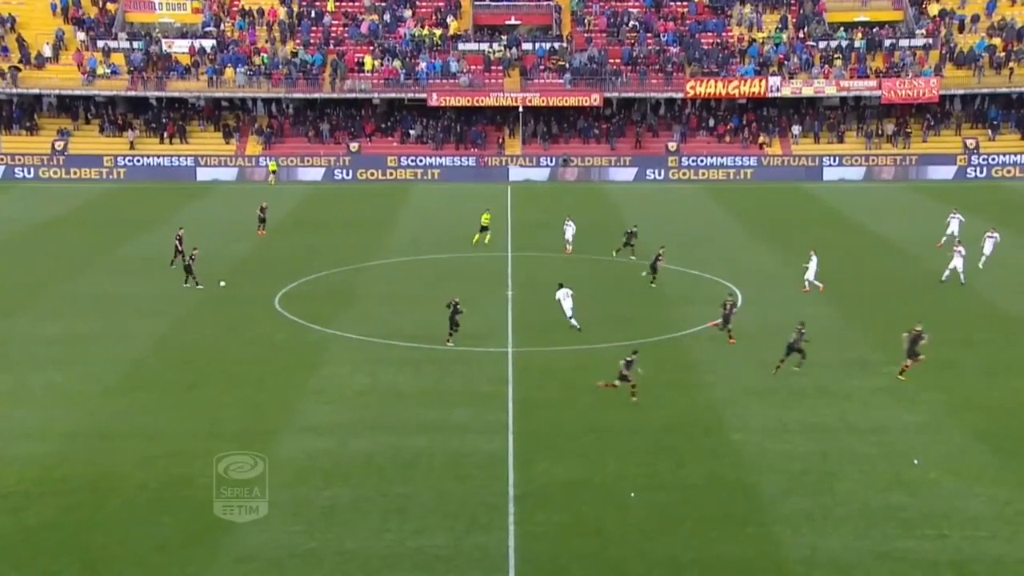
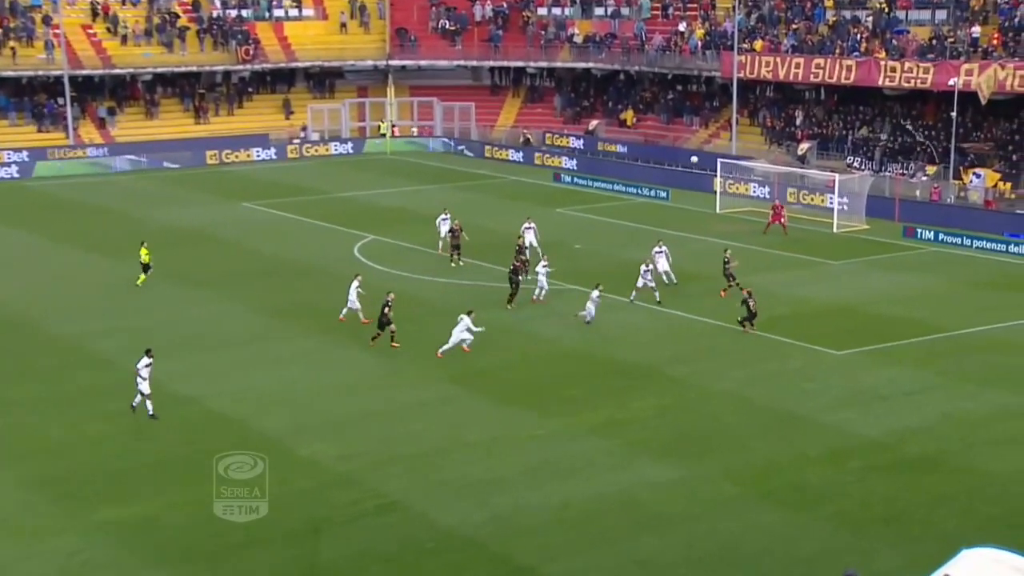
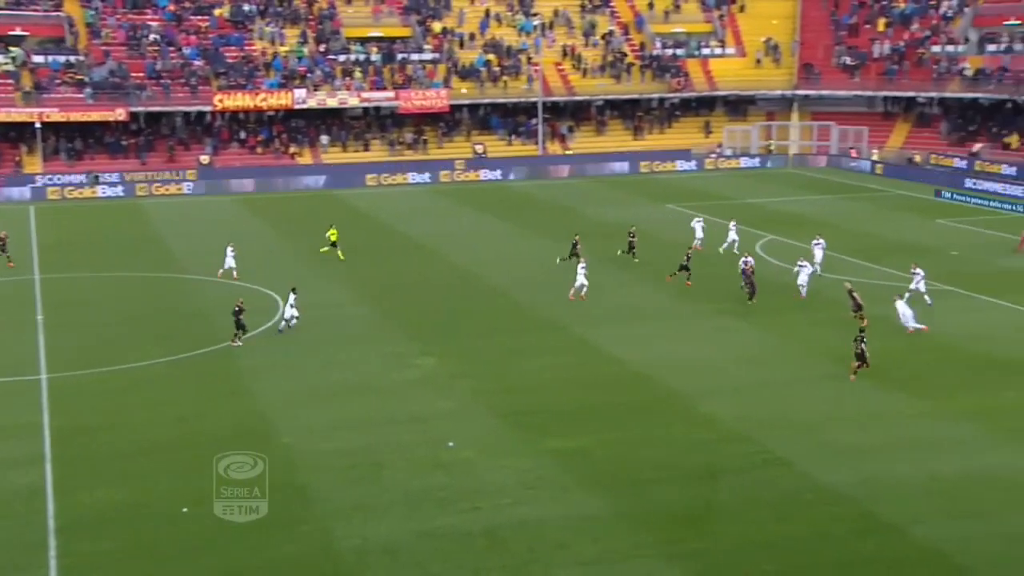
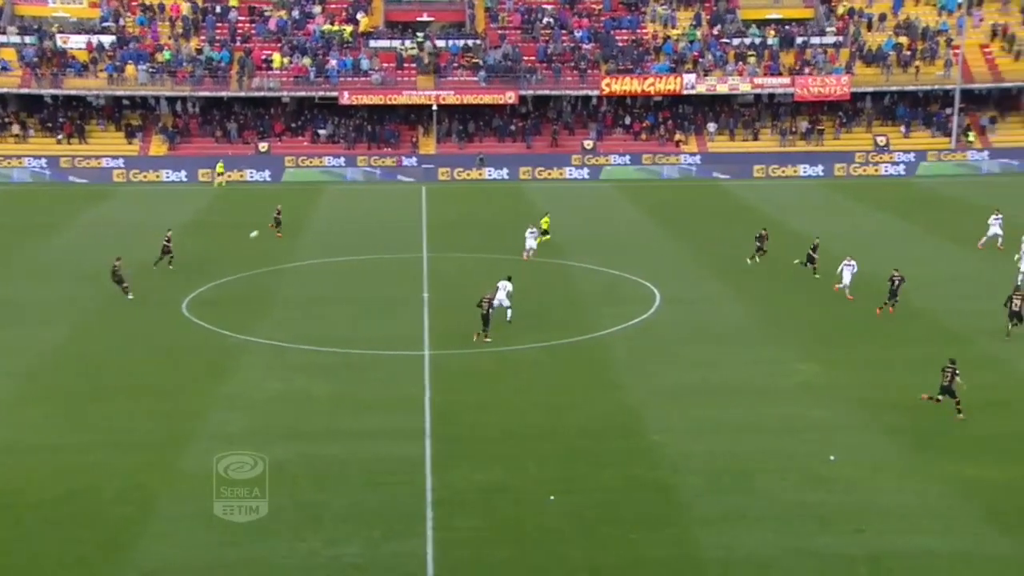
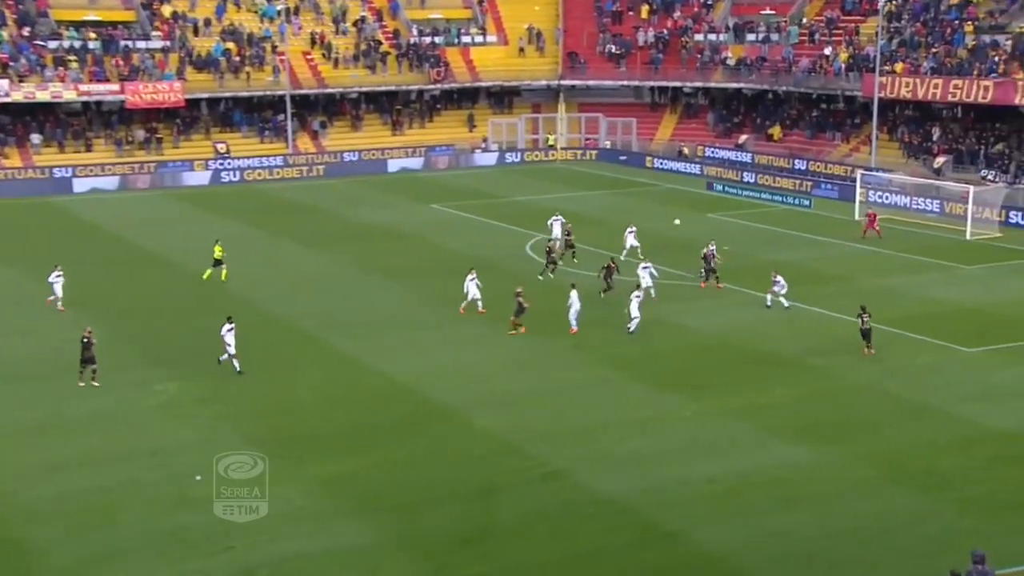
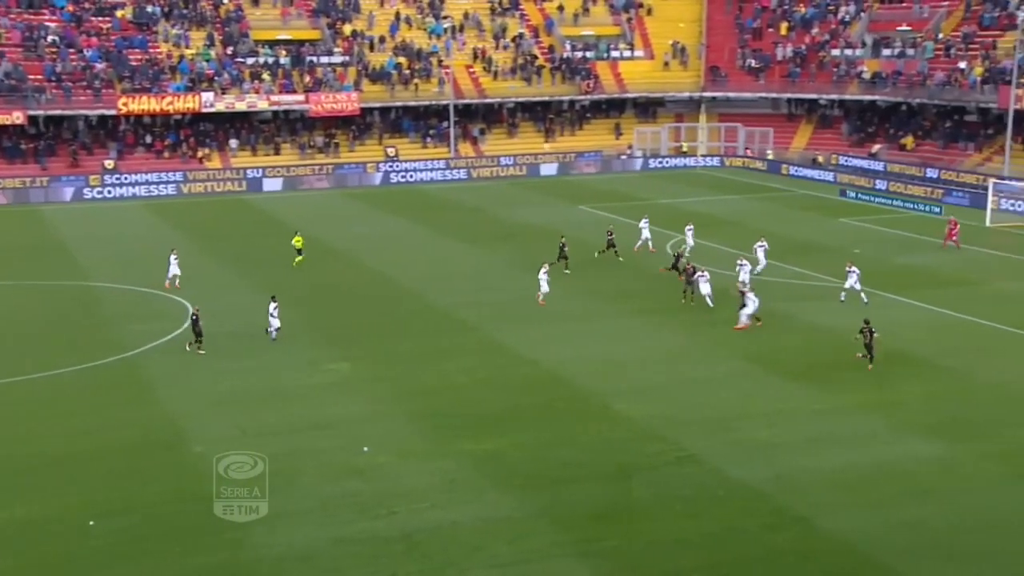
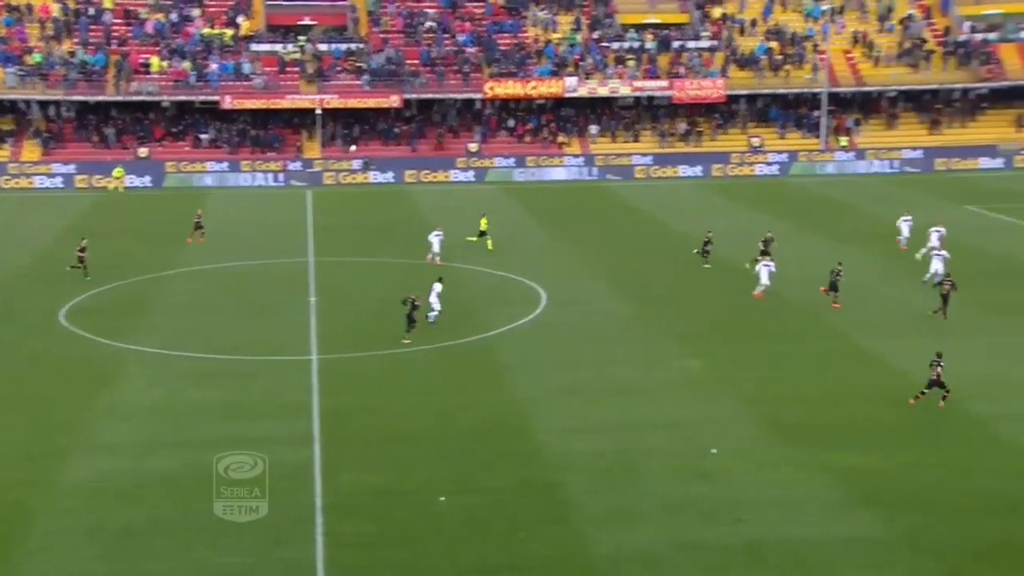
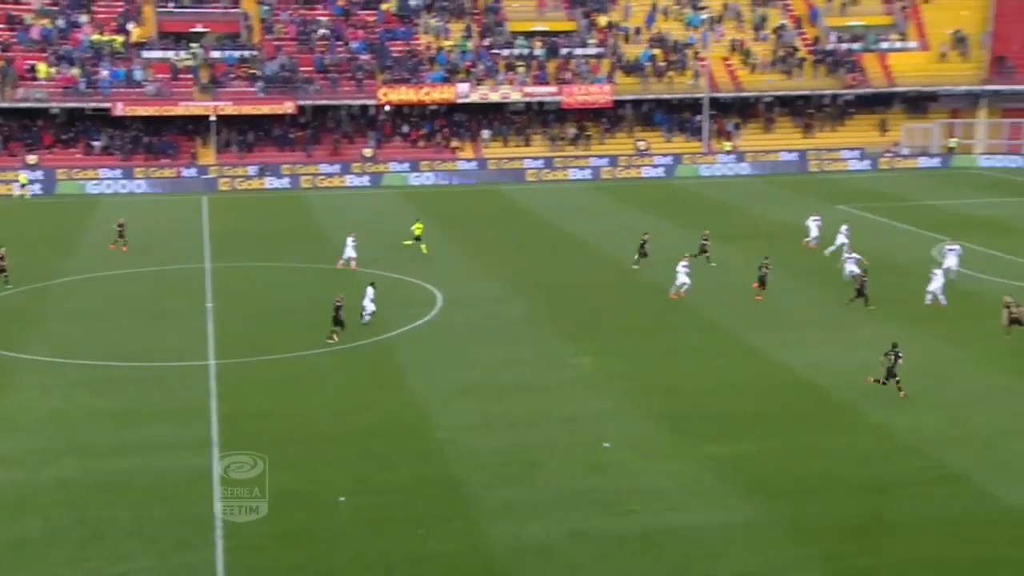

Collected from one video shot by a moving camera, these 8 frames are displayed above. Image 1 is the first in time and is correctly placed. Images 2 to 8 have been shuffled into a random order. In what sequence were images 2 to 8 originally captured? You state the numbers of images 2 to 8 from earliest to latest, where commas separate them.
4, 7, 8, 3, 6, 5, 2
